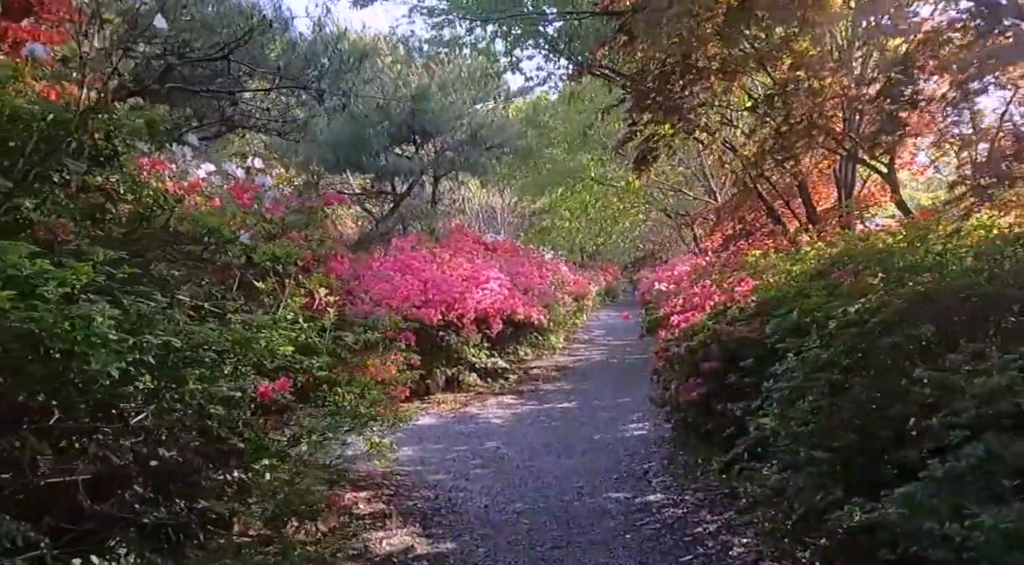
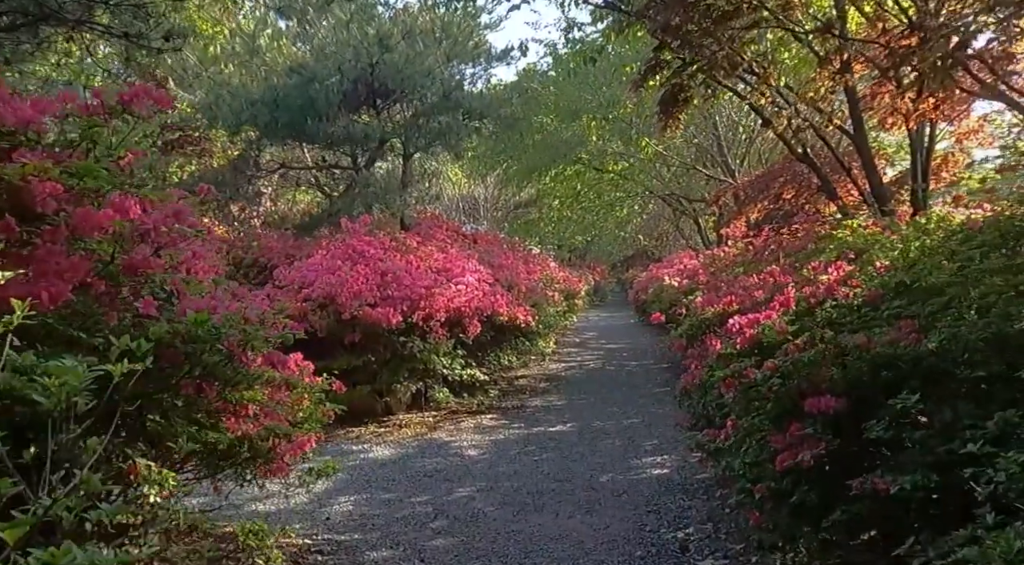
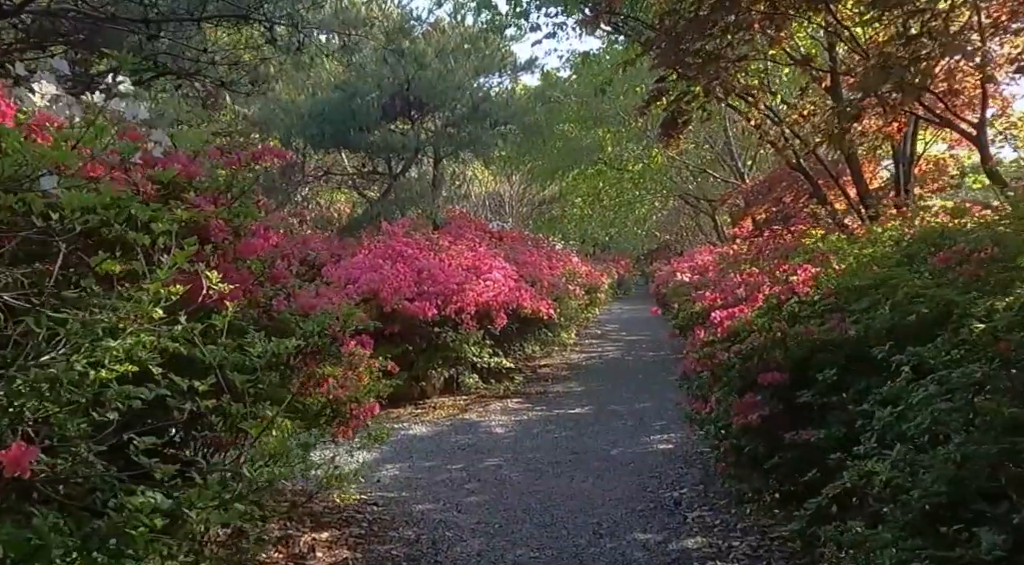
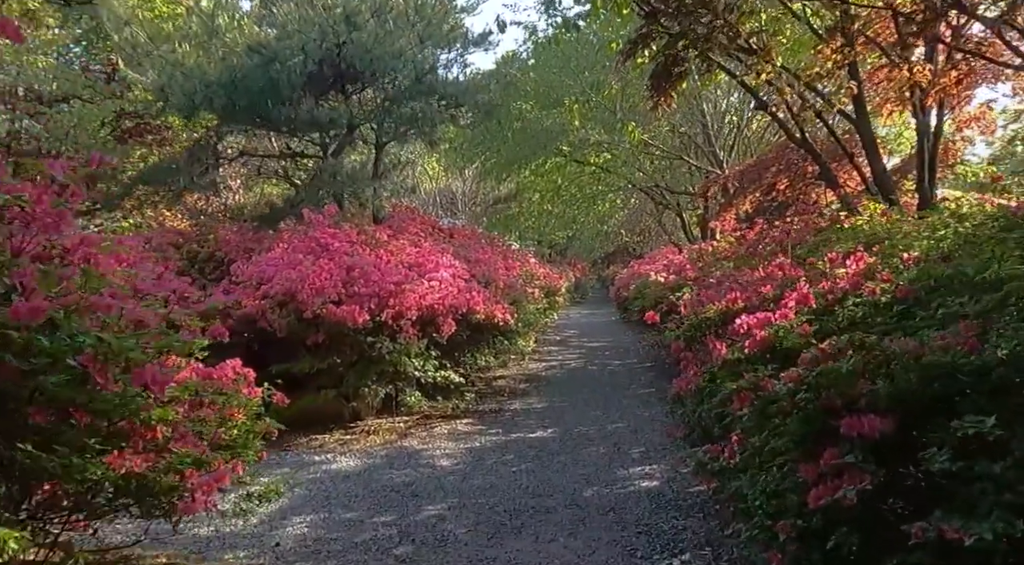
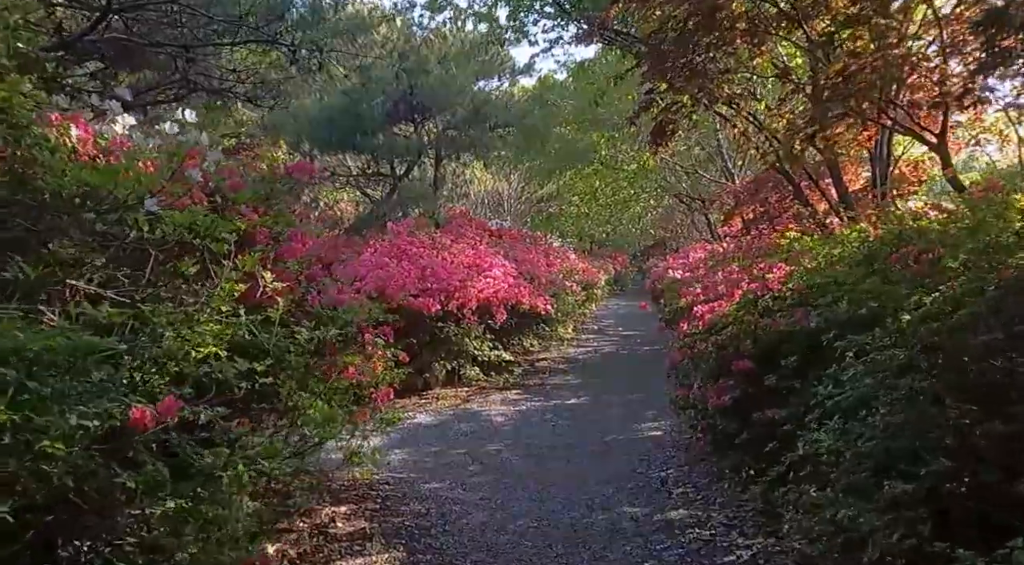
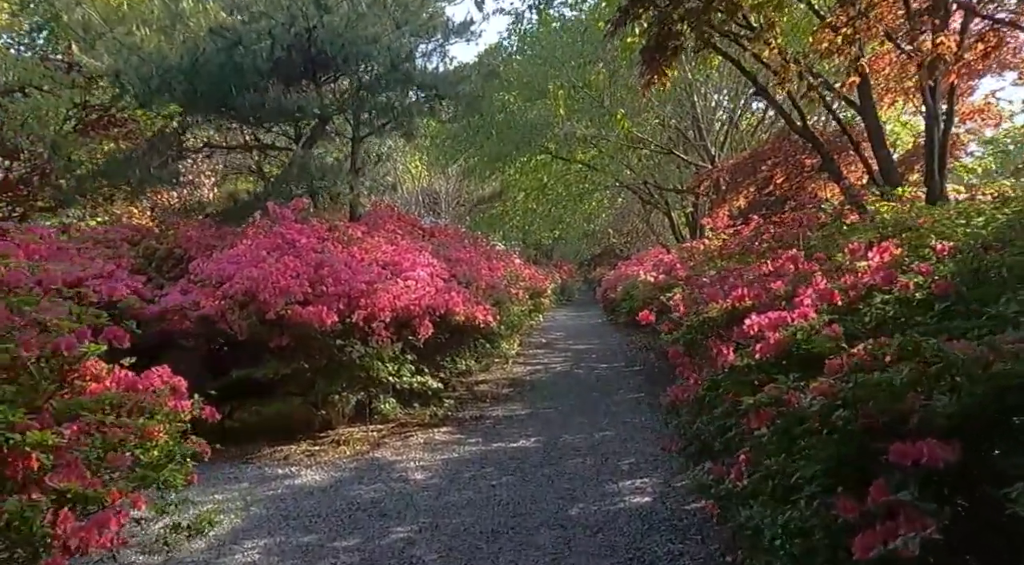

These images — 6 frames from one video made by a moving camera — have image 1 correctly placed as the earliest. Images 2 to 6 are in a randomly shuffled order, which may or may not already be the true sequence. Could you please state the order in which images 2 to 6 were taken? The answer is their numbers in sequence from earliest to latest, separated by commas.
5, 3, 2, 4, 6
